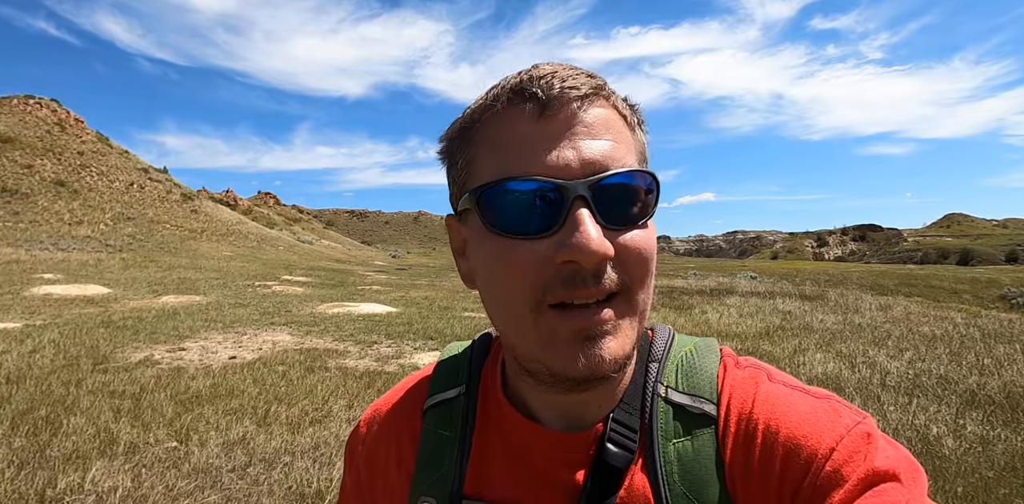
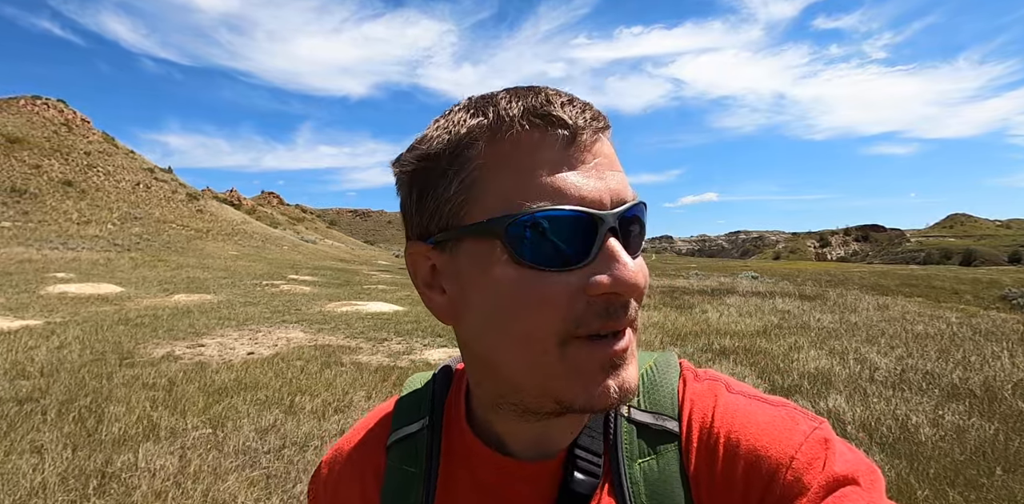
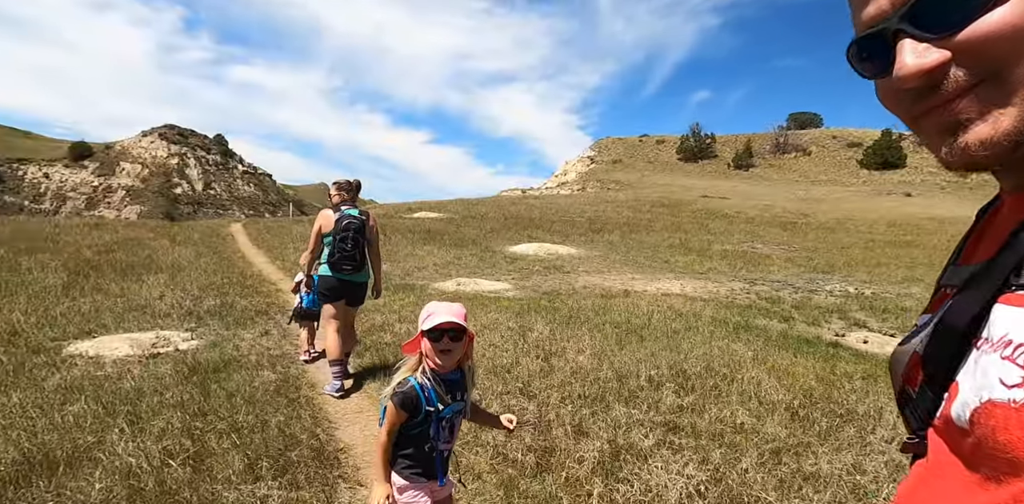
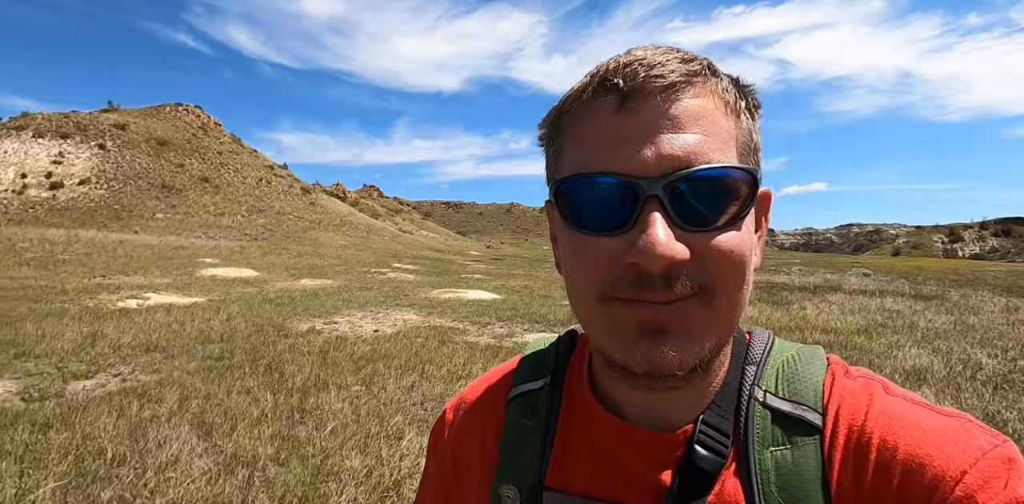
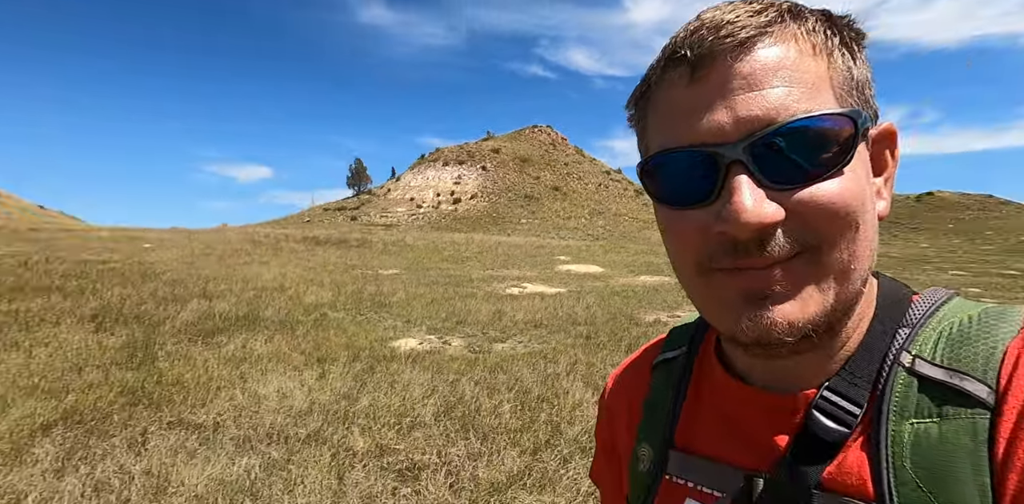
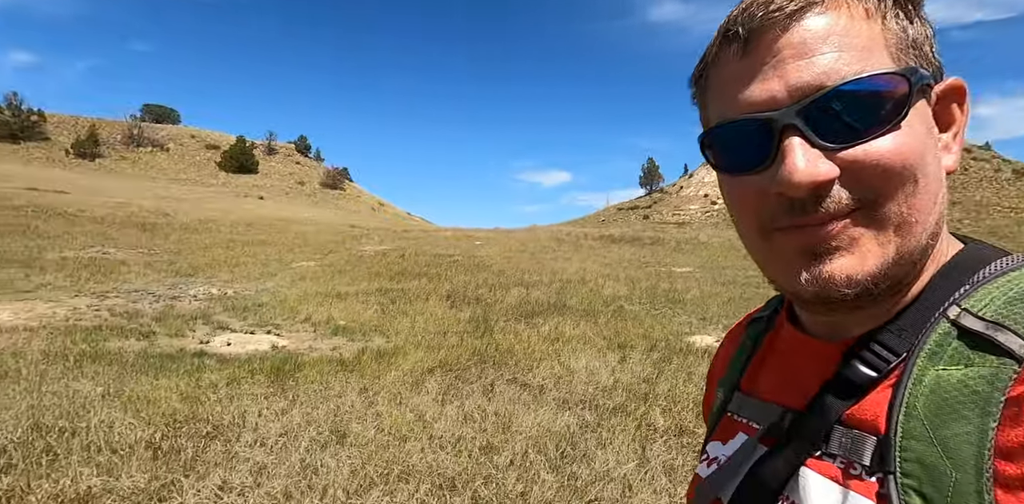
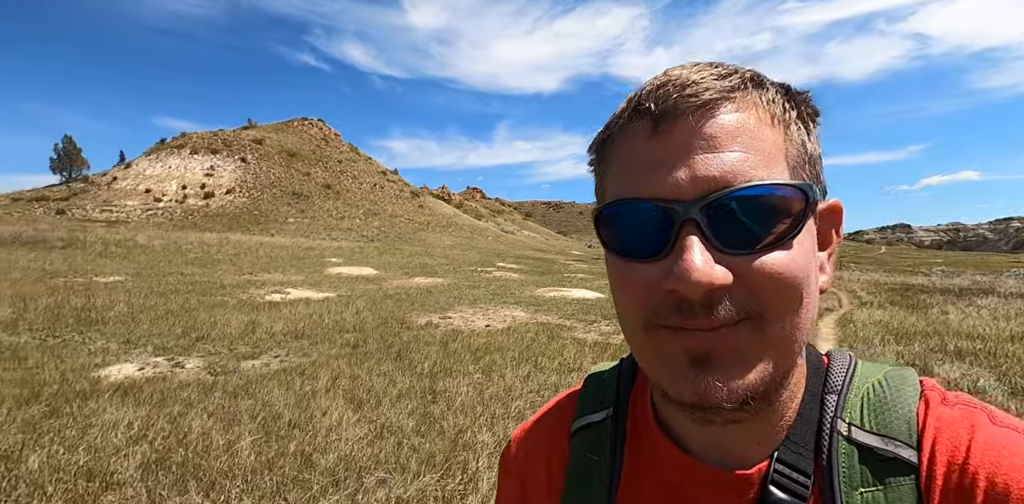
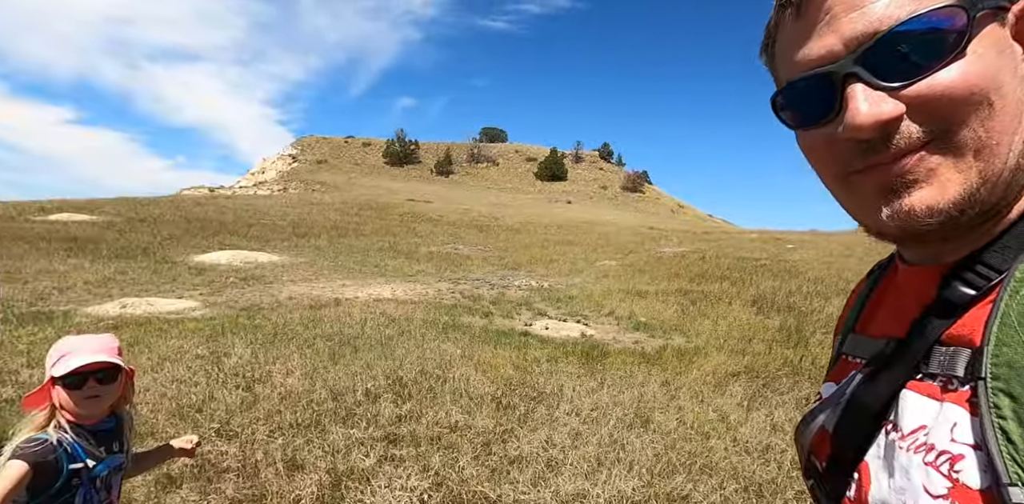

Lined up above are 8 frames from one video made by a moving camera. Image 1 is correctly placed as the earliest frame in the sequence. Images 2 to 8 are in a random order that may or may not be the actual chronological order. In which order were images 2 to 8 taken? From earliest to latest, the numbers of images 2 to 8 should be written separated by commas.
2, 4, 7, 5, 6, 8, 3
